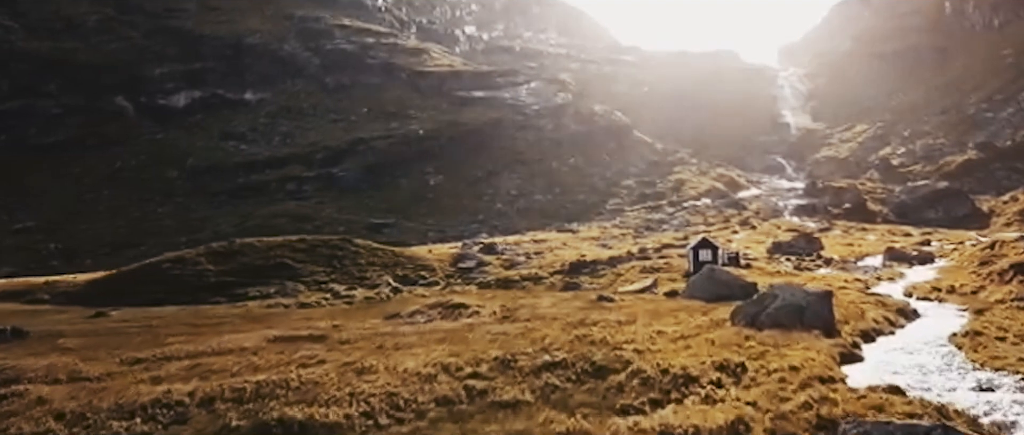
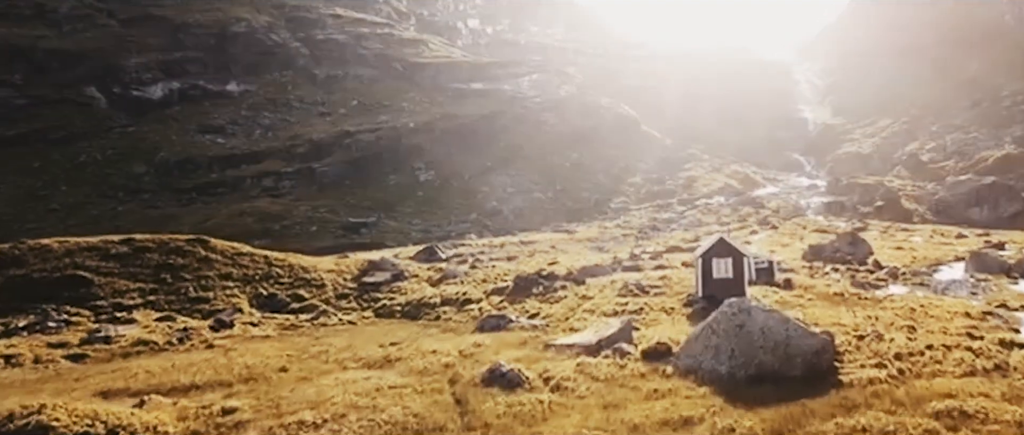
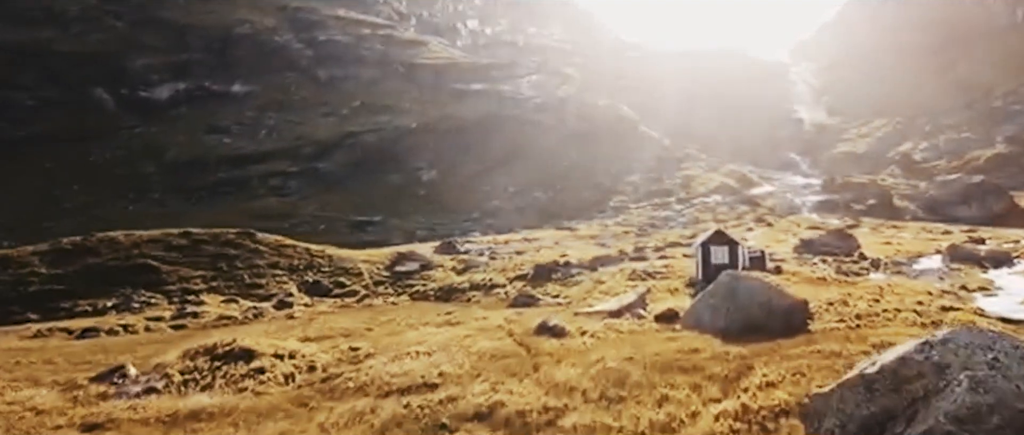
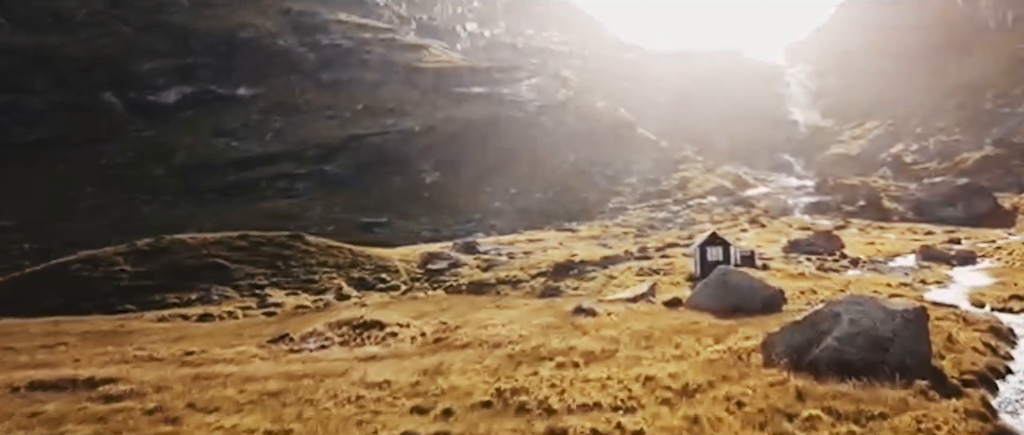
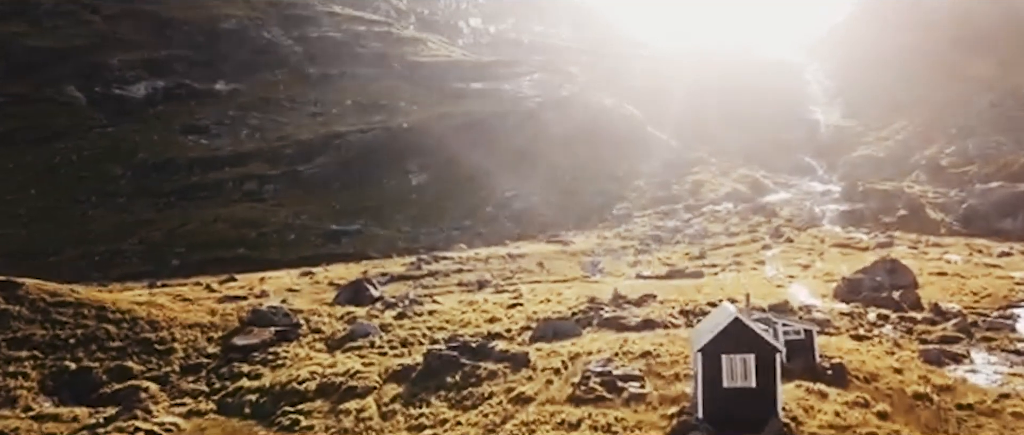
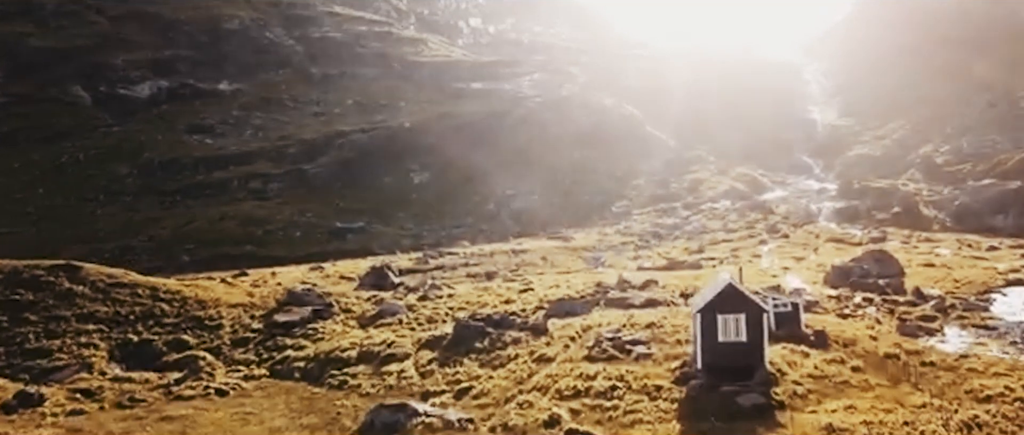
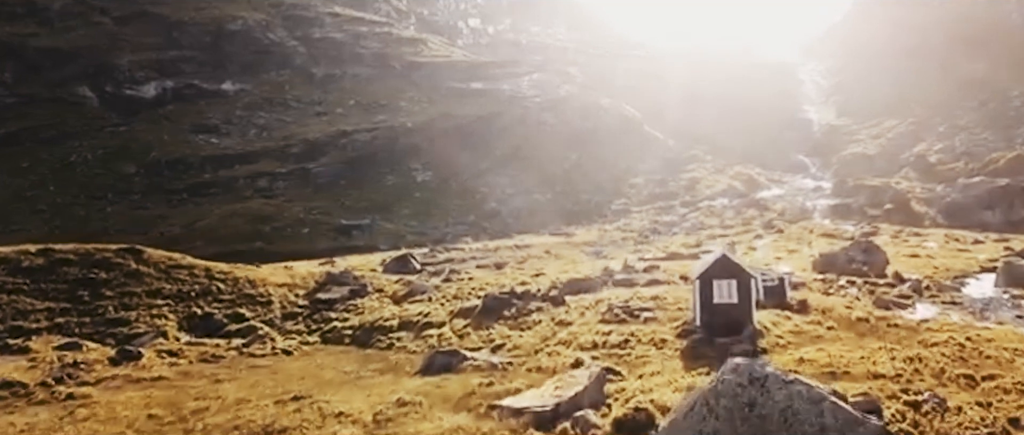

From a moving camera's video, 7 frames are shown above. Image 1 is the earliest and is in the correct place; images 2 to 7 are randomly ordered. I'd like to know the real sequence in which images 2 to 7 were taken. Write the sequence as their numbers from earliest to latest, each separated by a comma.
4, 3, 2, 7, 6, 5
